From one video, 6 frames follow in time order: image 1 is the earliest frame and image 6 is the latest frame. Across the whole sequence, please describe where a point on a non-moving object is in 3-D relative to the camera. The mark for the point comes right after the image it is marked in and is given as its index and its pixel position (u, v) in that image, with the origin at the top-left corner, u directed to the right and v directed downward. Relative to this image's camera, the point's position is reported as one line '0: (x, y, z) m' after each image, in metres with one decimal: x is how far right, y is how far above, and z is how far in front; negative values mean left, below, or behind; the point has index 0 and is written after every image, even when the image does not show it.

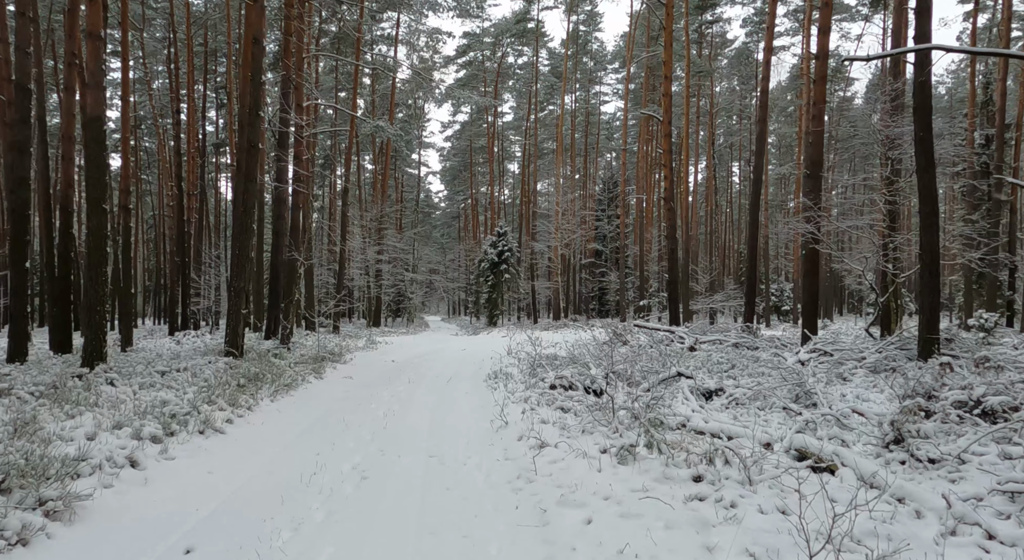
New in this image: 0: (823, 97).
0: (+7.0, +4.1, +14.2) m
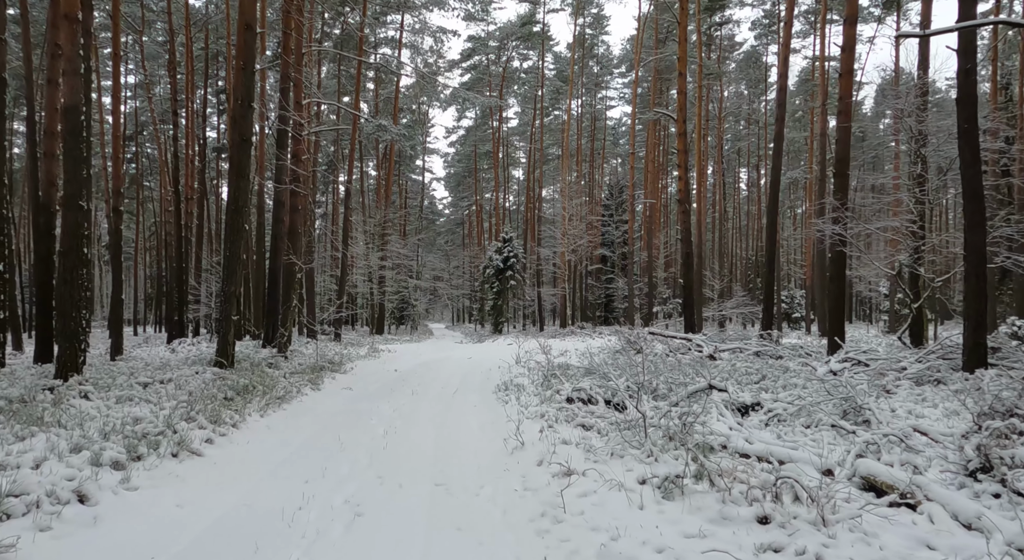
0: (+7.2, +4.0, +13.4) m
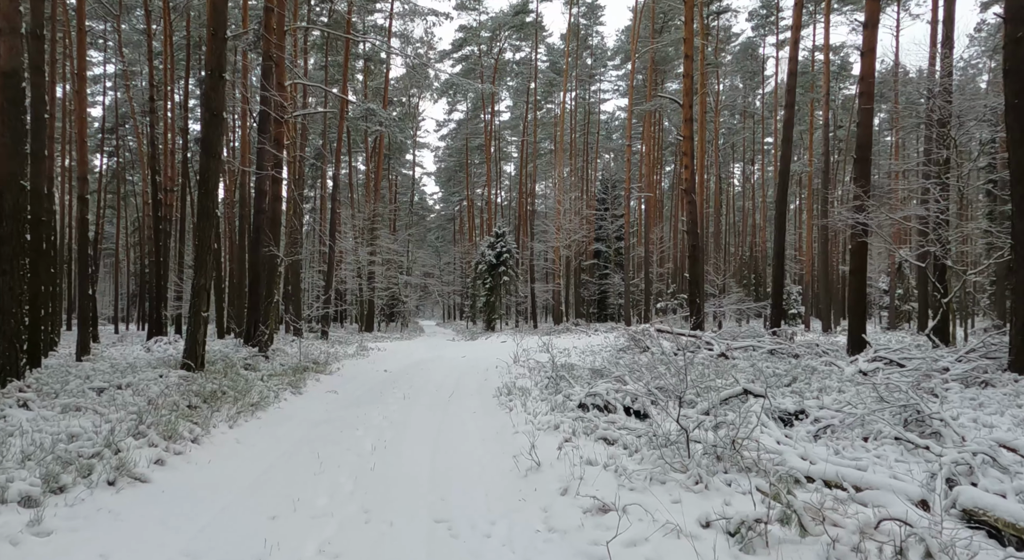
0: (+7.1, +4.2, +12.5) m
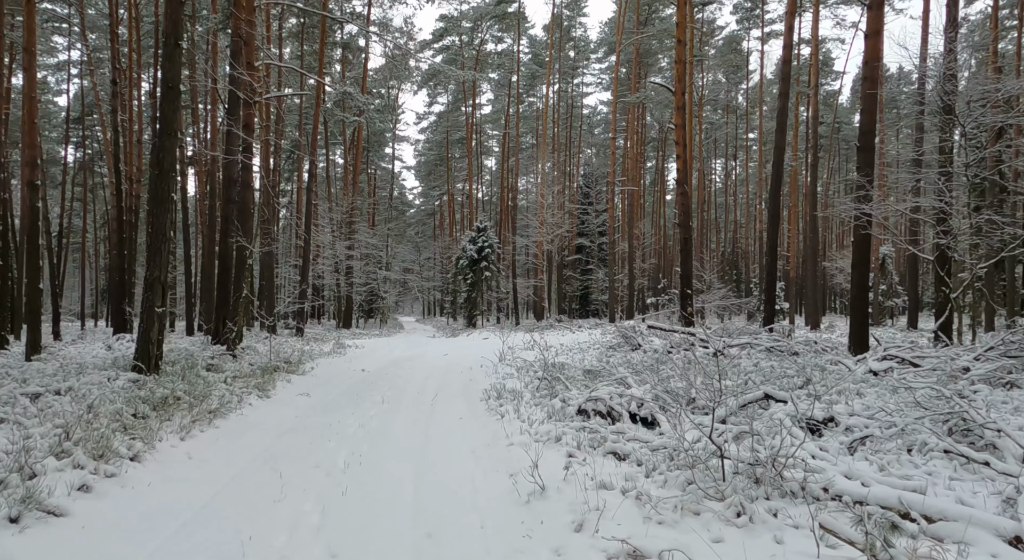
0: (+6.9, +4.3, +12.0) m
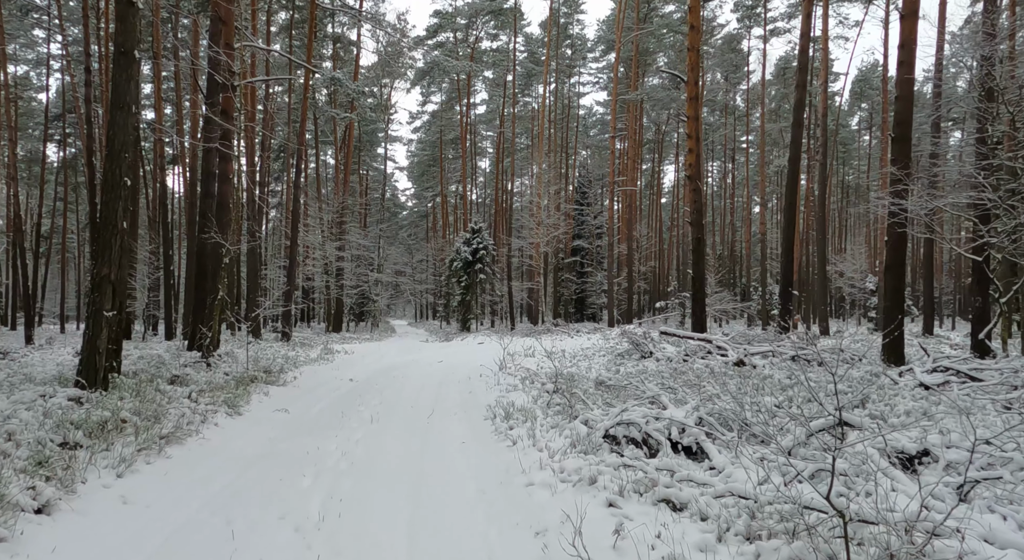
0: (+7.0, +4.2, +11.0) m
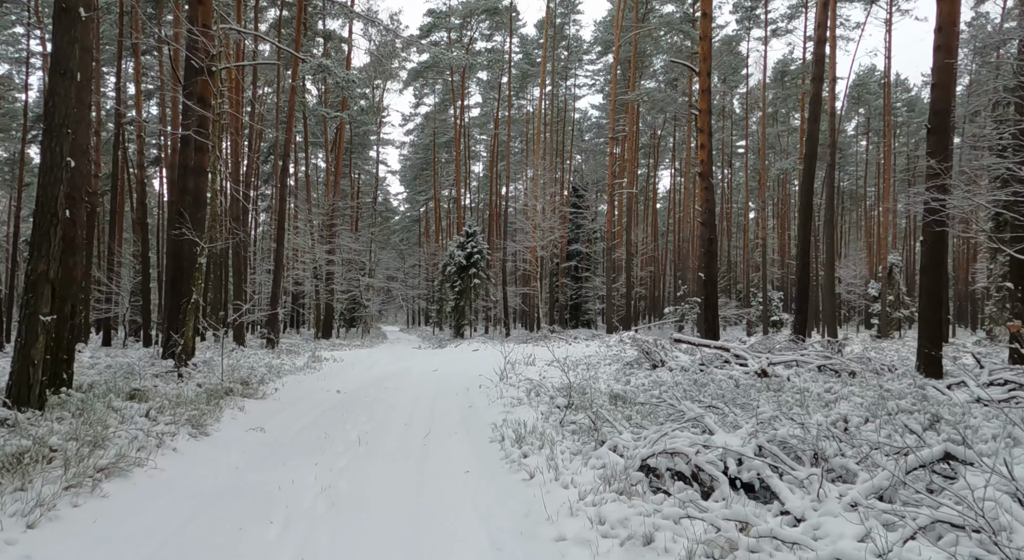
0: (+7.0, +4.2, +10.1) m
